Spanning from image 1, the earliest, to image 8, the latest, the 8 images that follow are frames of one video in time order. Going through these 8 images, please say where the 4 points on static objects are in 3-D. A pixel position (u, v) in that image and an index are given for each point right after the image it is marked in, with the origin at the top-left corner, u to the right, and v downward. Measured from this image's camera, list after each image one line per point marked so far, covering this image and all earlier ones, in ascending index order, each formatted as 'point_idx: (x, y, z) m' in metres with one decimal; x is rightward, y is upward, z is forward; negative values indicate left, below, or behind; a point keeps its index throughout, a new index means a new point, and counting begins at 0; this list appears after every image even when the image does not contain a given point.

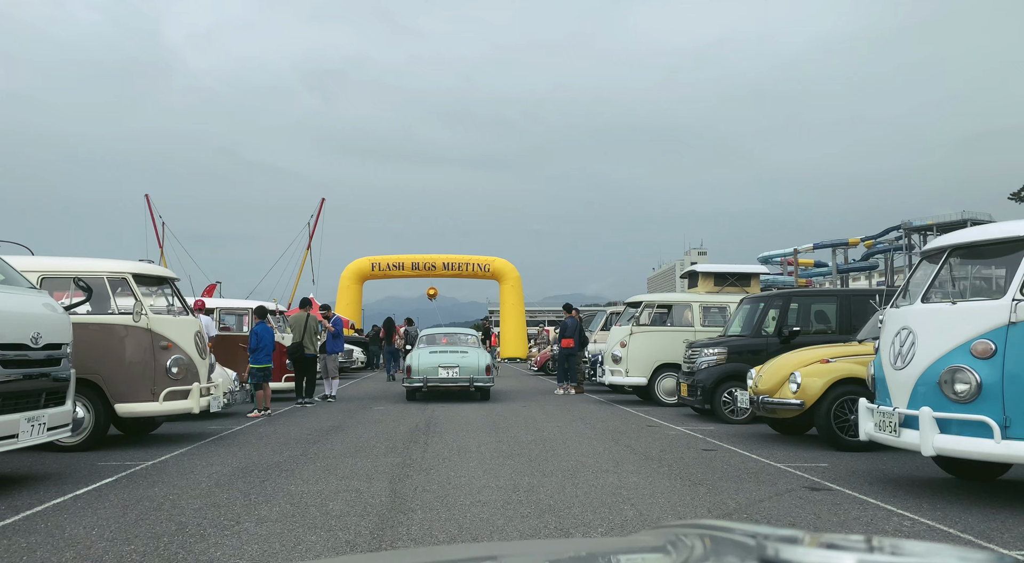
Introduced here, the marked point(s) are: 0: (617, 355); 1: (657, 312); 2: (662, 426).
0: (+2.1, -1.5, +14.4) m
1: (+2.9, -0.6, +14.4) m
2: (+2.1, -2.1, +10.5) m
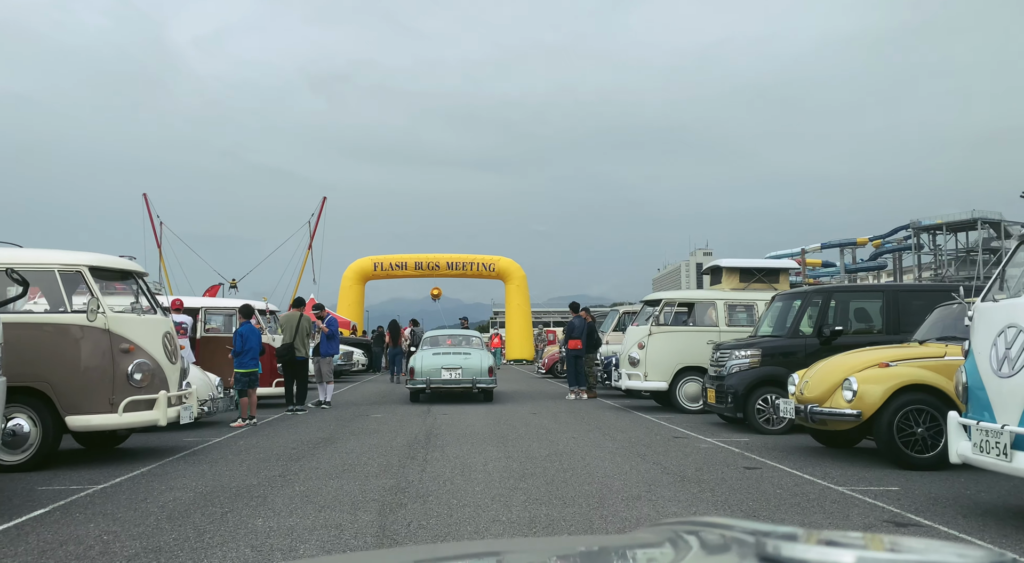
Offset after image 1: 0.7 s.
0: (+2.2, -1.4, +13.3) m
1: (+3.0, -0.5, +13.2) m
2: (+2.3, -2.0, +9.4) m
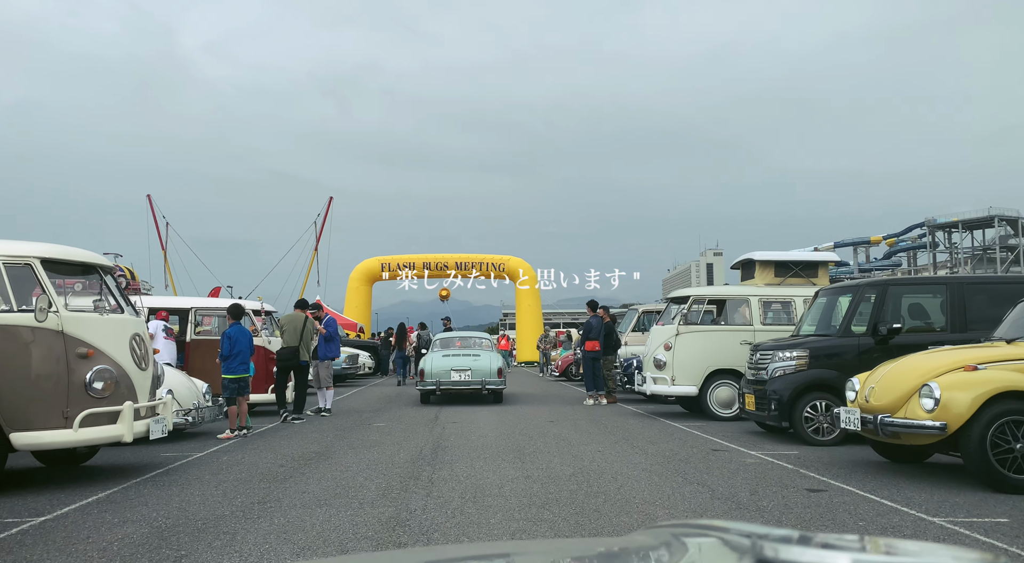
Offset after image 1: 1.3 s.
0: (+2.5, -1.3, +12.2) m
1: (+3.2, -0.5, +12.1) m
2: (+2.5, -1.9, +8.3) m
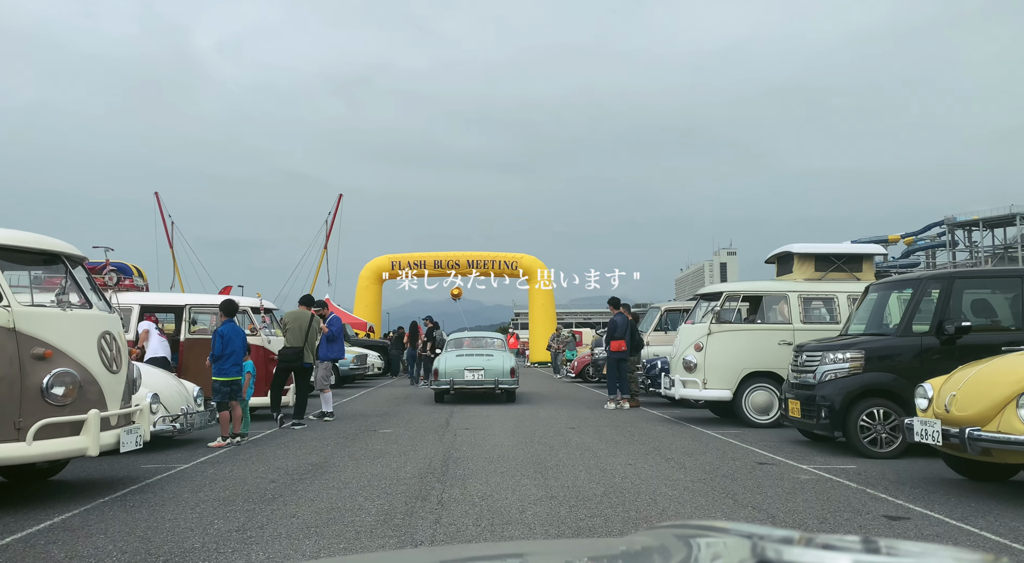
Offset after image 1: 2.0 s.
0: (+2.7, -1.2, +11.2) m
1: (+3.5, -0.4, +11.2) m
2: (+2.7, -1.8, +7.4) m
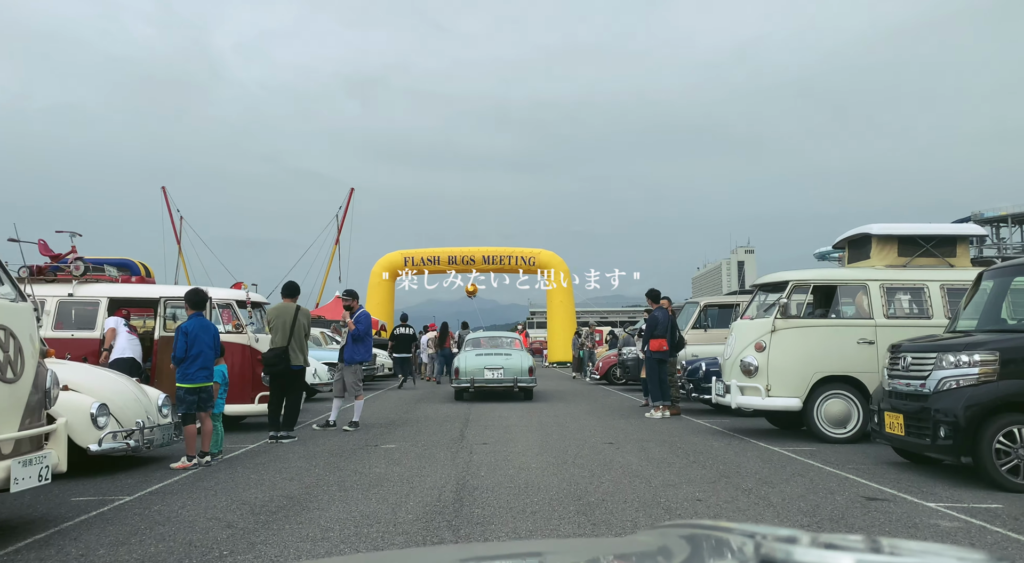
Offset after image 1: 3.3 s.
0: (+3.0, -1.1, +9.4) m
1: (+3.8, -0.2, +9.4) m
2: (+2.9, -1.7, +5.6) m
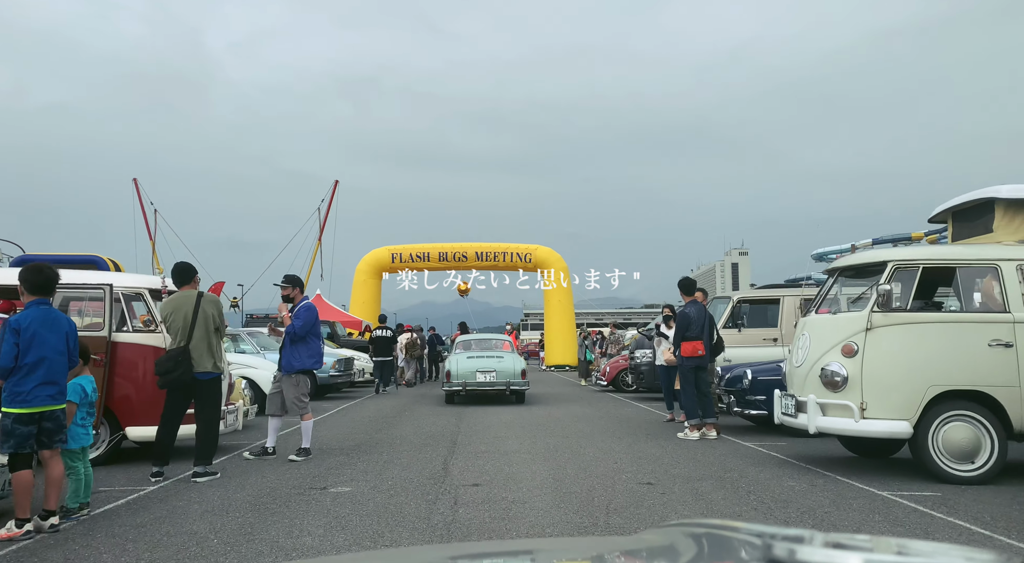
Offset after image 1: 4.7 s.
0: (+3.1, -0.9, +6.9) m
1: (+3.8, 0.0, +6.9) m
2: (+3.0, -1.5, +3.1) m
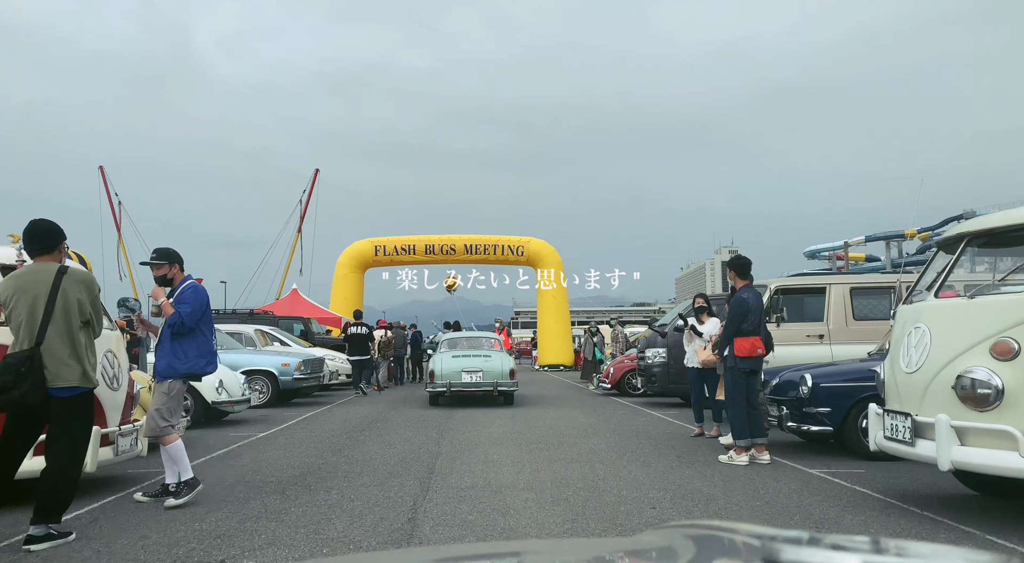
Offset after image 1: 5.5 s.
0: (+3.0, -0.7, +4.7) m
1: (+3.8, +0.2, +4.7) m
2: (+3.0, -1.3, +0.9) m
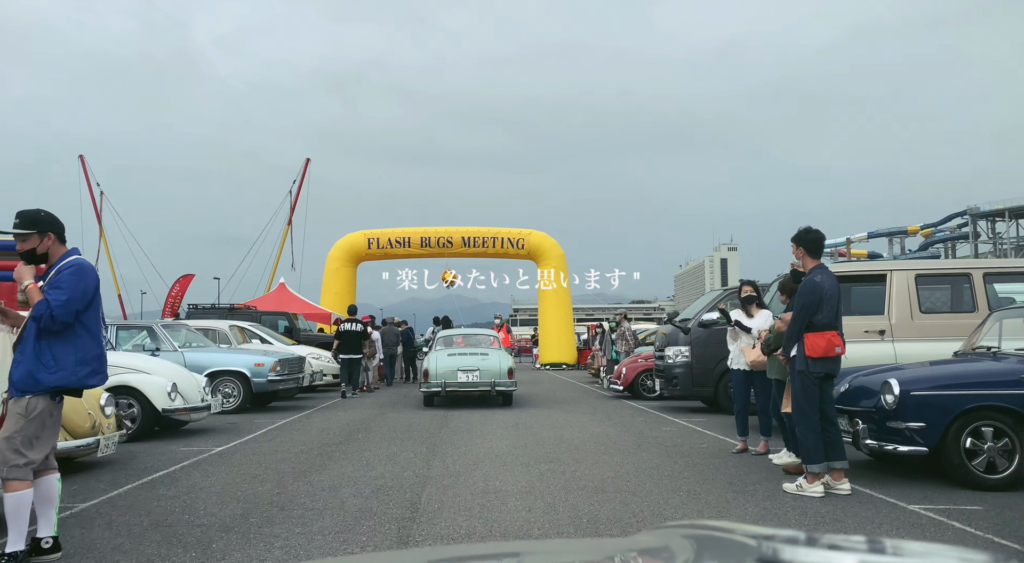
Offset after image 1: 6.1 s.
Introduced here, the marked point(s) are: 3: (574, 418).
0: (+3.1, -0.5, +3.0) m
1: (+3.9, +0.3, +3.0) m
2: (+3.1, -1.1, -0.8) m
3: (+1.2, -2.7, +12.9) m
